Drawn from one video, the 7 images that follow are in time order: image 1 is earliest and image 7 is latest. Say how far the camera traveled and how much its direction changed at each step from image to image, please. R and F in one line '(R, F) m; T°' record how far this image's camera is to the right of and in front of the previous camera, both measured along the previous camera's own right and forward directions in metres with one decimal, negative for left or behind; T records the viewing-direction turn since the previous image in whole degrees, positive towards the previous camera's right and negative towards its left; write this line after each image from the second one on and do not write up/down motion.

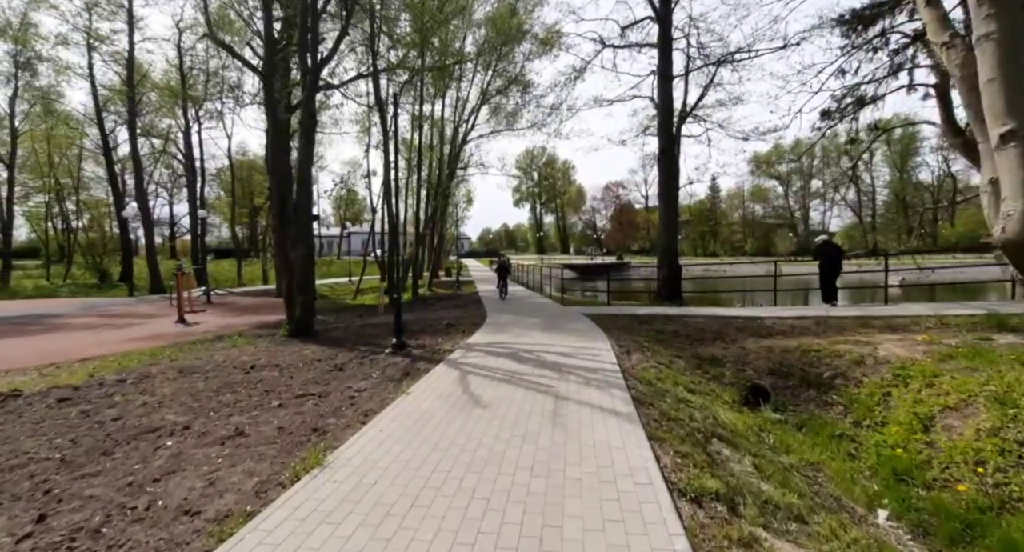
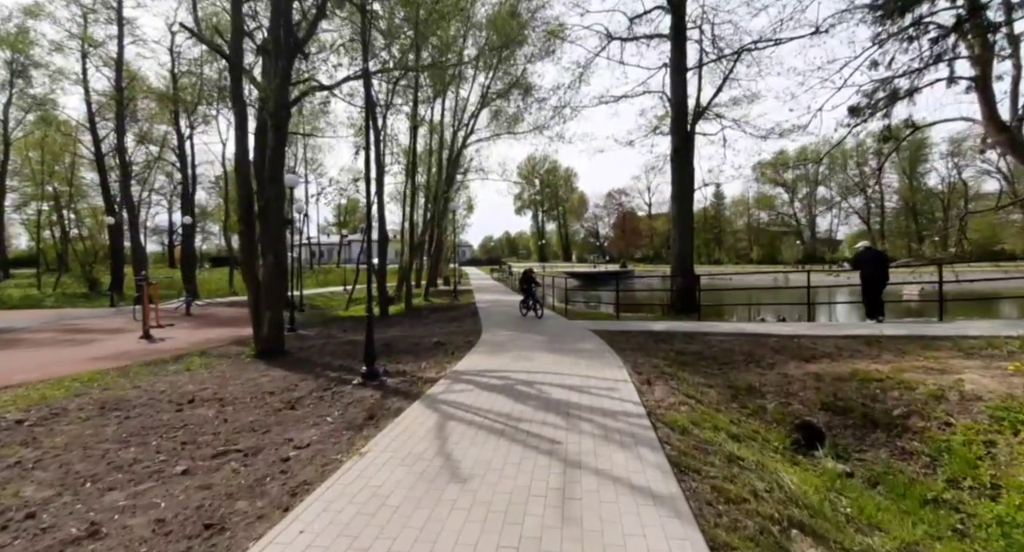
(+0.1, +1.2) m; 0°
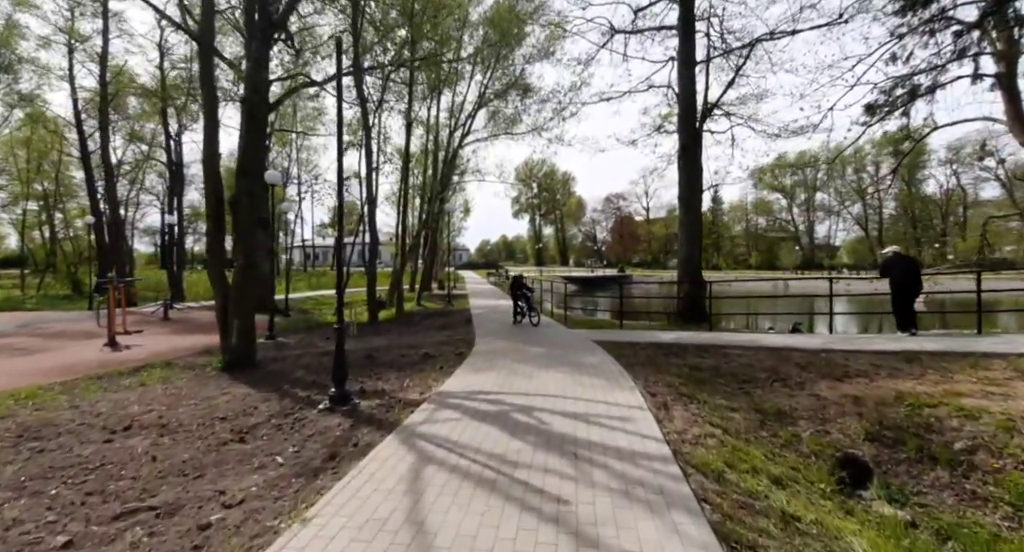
(0.0, +0.8) m; 0°
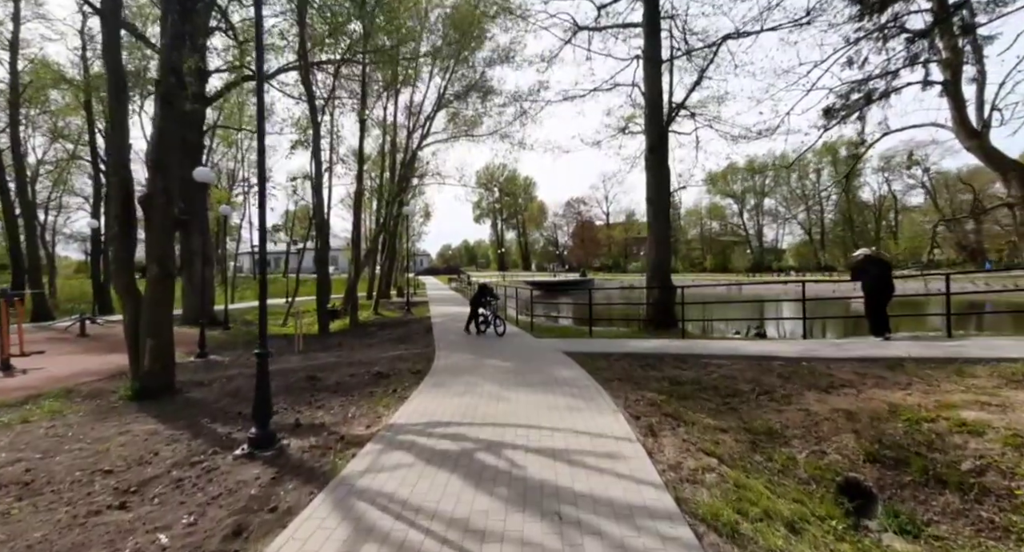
(0.0, +0.7) m; +5°
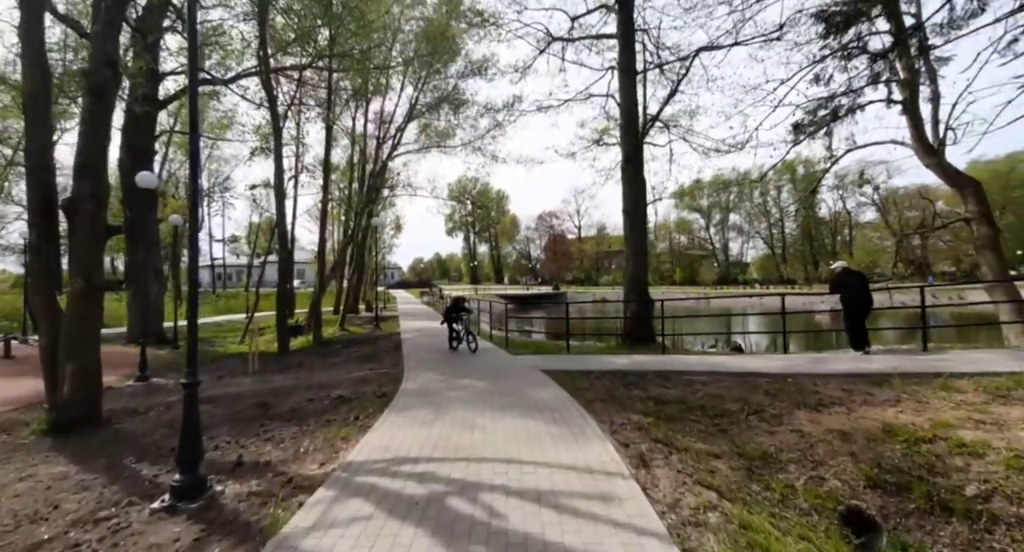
(0.0, +0.4) m; +3°
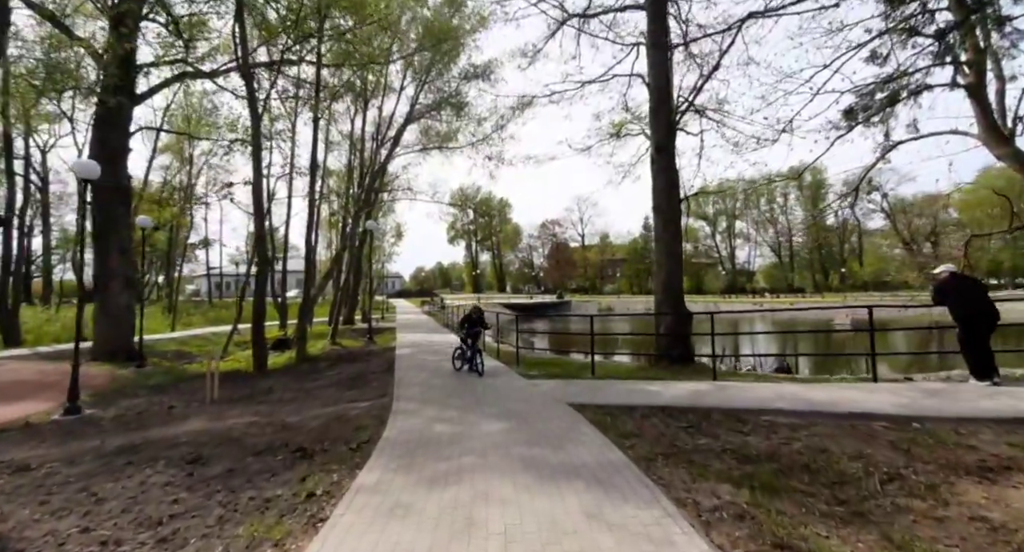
(-0.2, +1.7) m; 0°
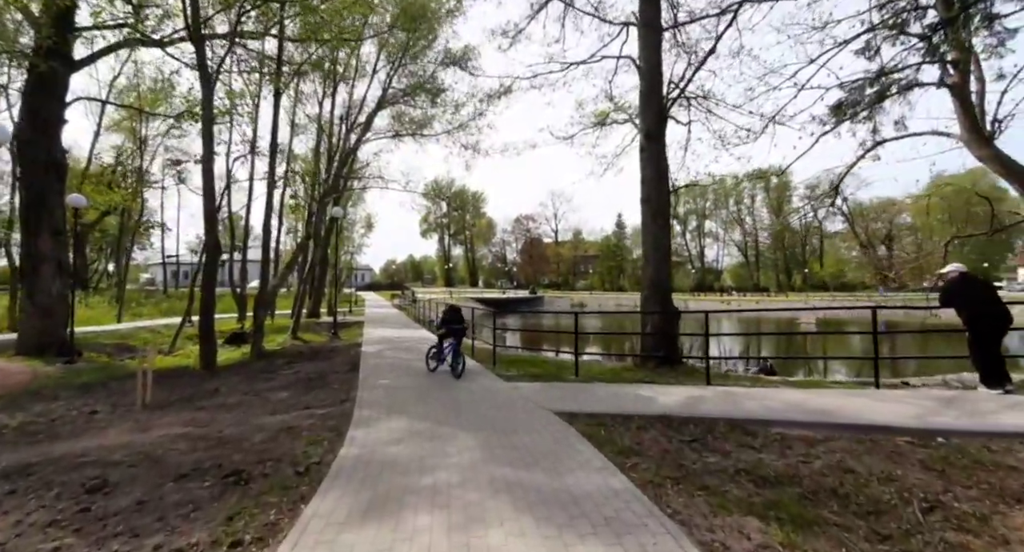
(-0.1, +0.7) m; +3°
